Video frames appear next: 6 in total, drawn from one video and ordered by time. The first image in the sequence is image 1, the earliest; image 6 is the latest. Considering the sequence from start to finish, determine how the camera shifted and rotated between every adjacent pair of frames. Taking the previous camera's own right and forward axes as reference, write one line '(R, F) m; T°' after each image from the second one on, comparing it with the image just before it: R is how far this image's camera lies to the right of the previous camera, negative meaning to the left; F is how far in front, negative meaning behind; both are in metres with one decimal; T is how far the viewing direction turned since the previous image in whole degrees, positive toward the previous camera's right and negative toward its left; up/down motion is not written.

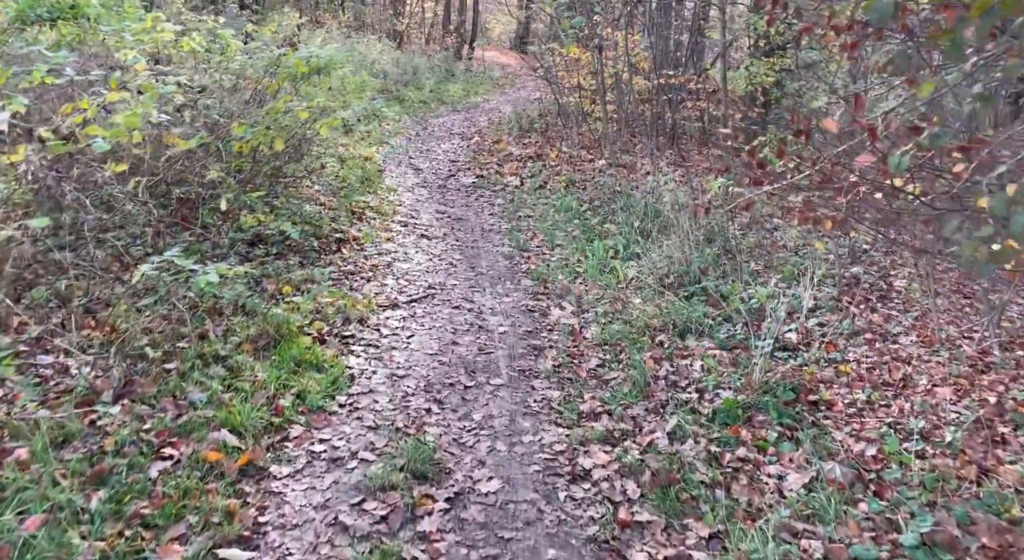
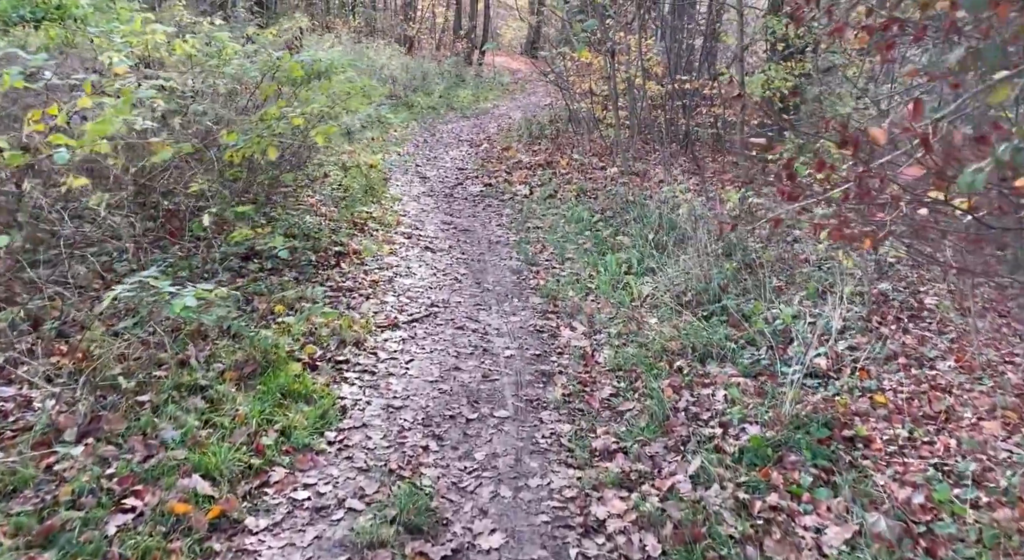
(0.0, +0.6) m; -1°
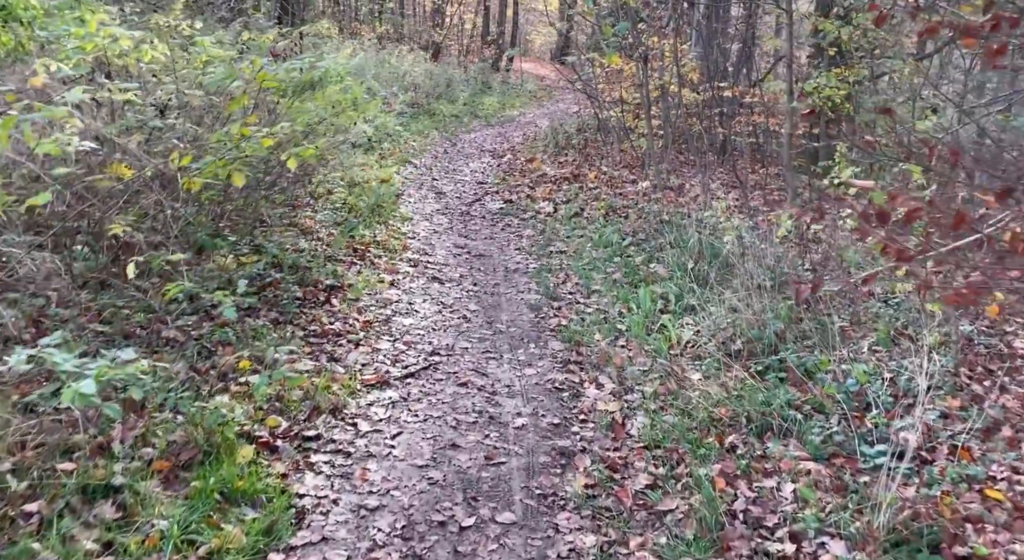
(+0.1, +1.4) m; -2°
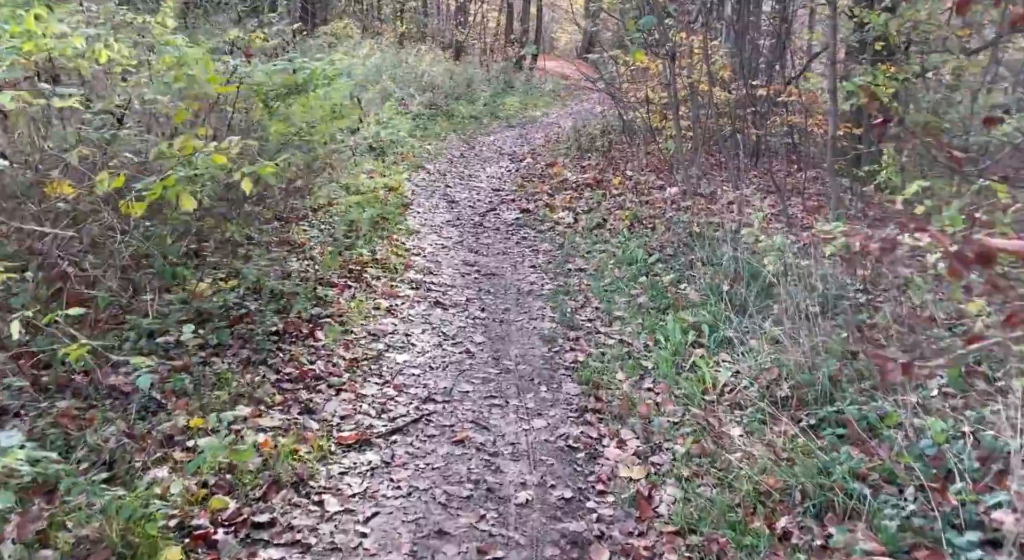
(+0.2, +1.1) m; -2°
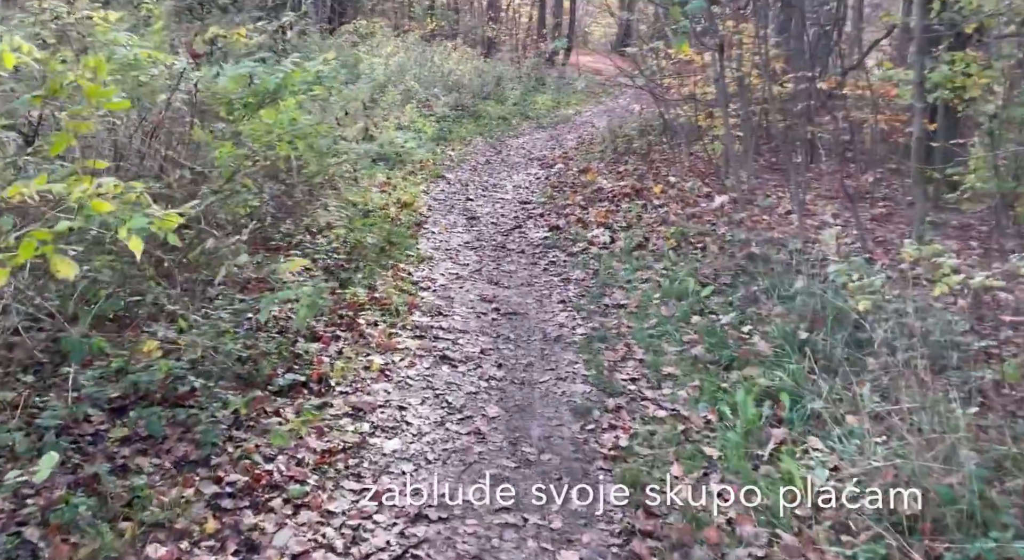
(+0.1, +1.8) m; -3°
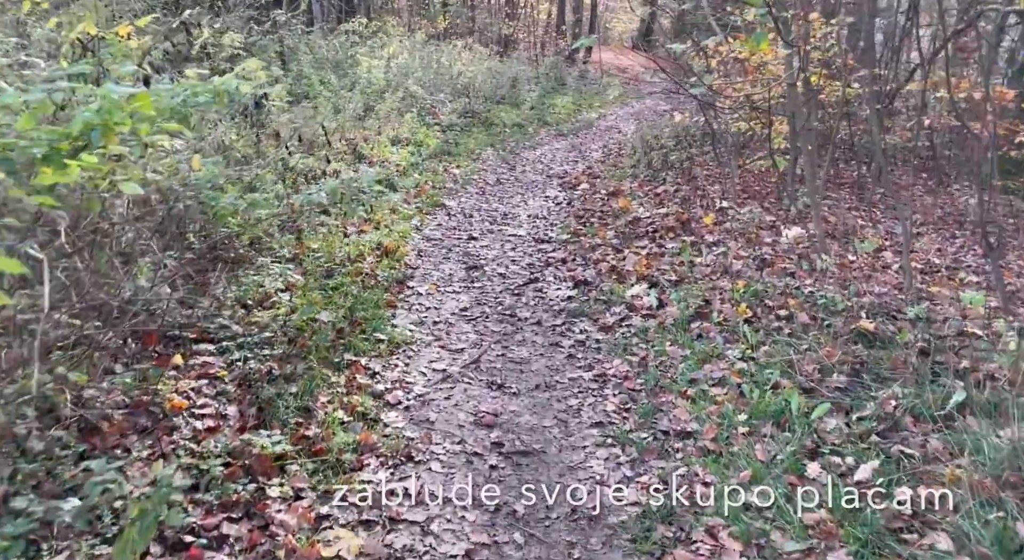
(+0.1, +3.2) m; -2°
